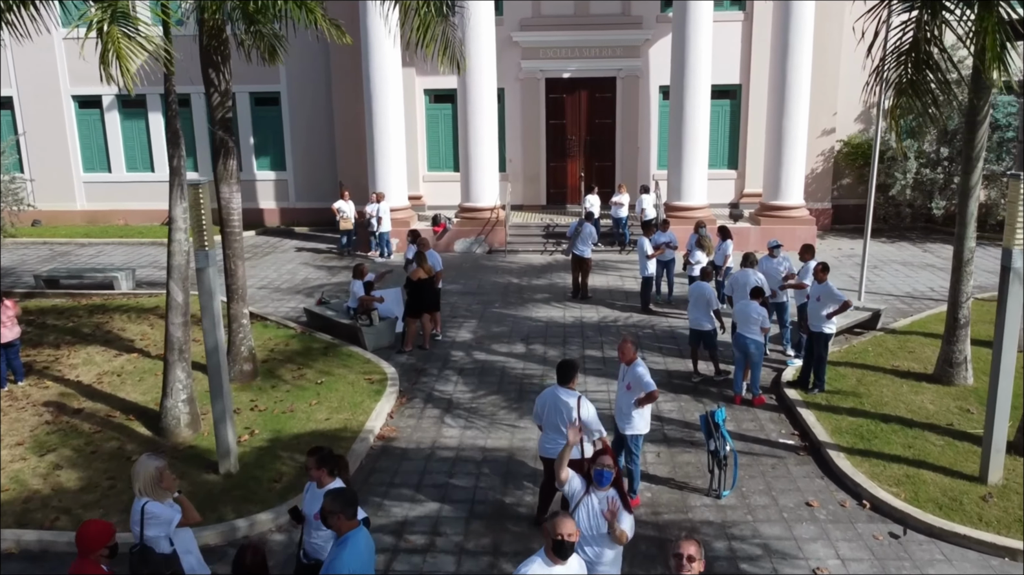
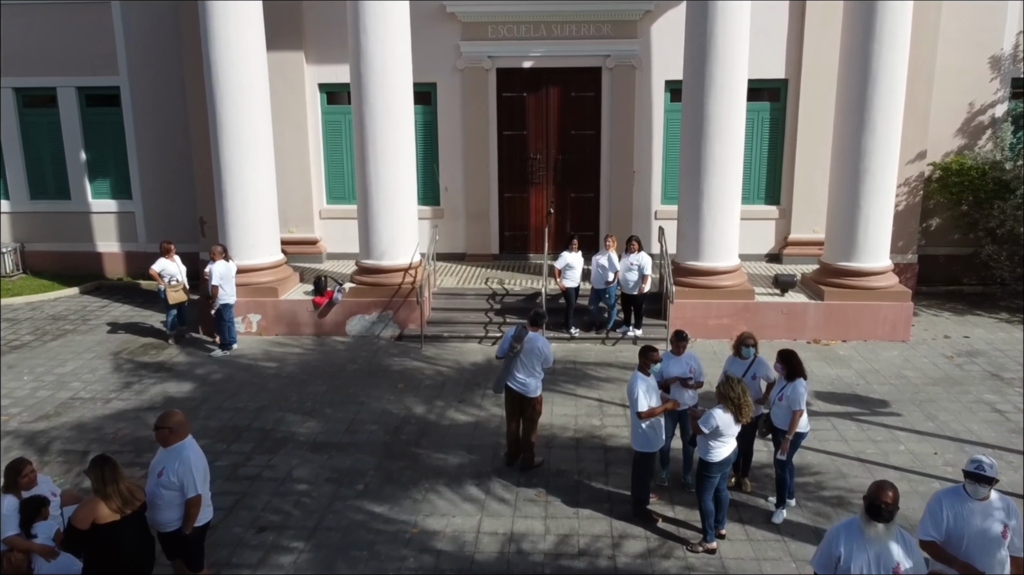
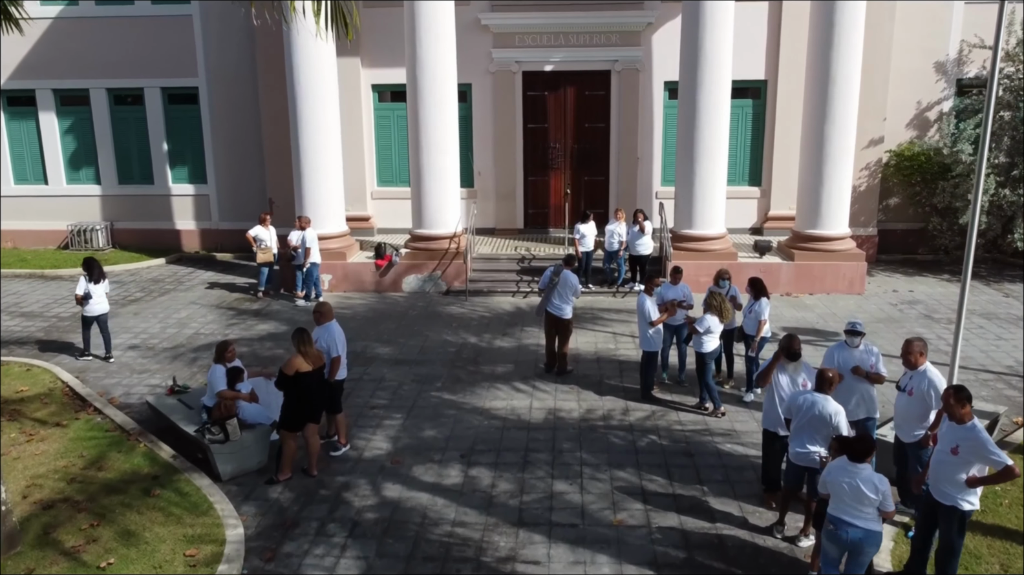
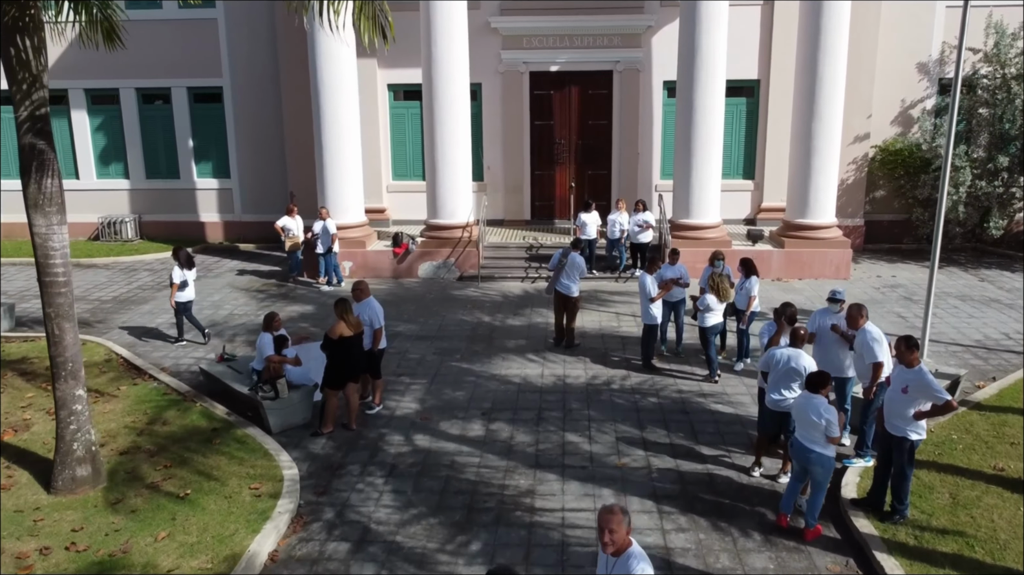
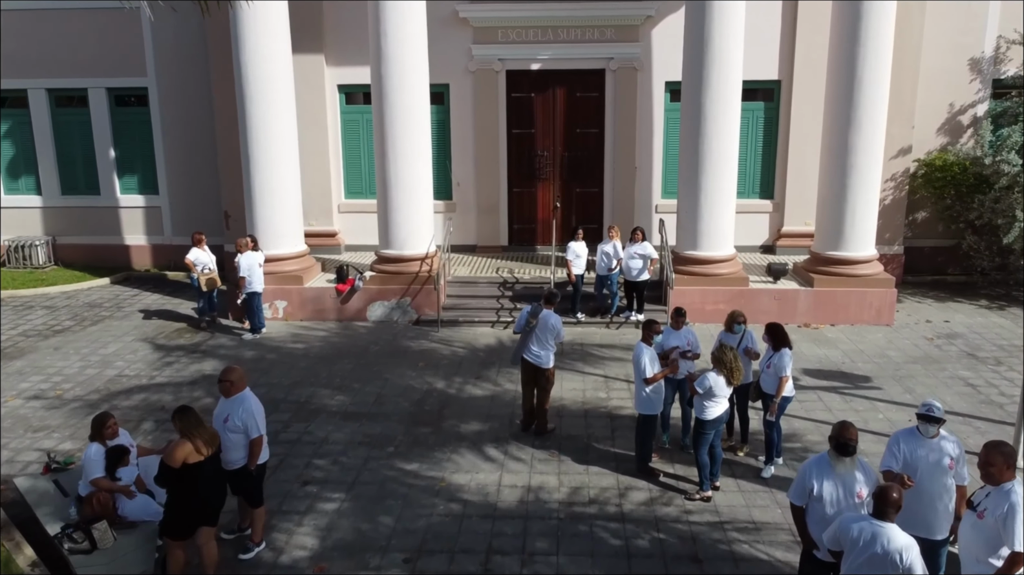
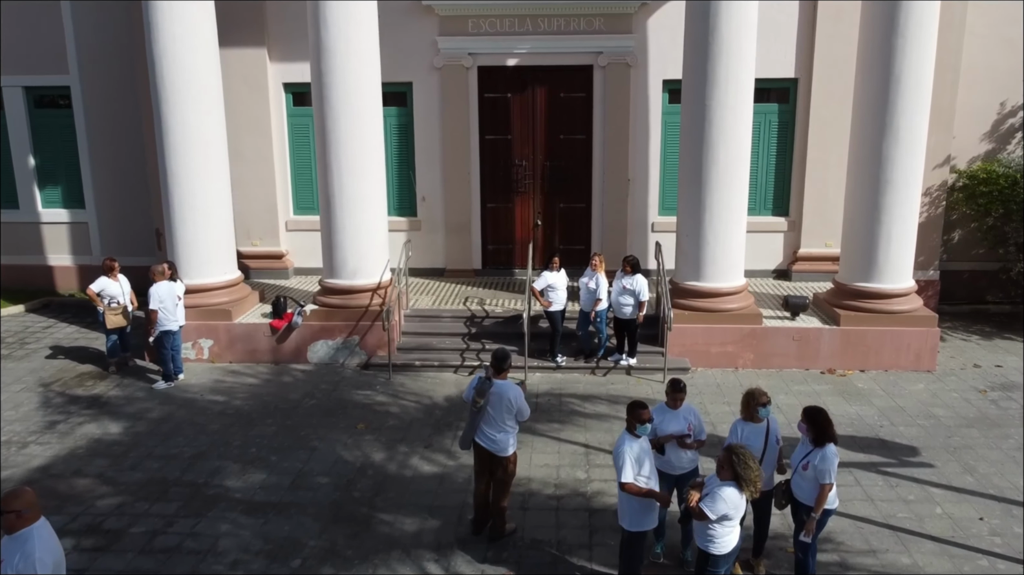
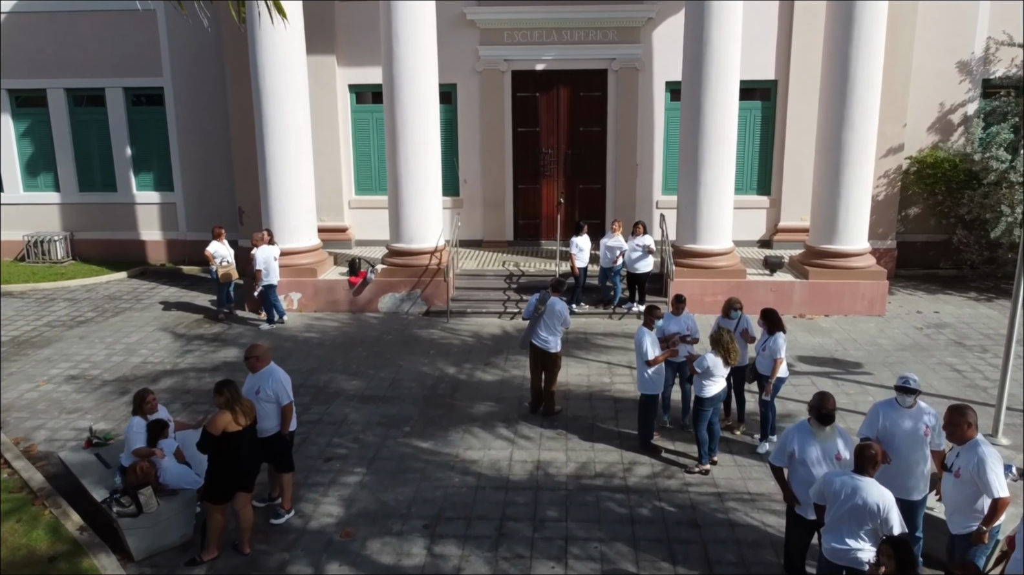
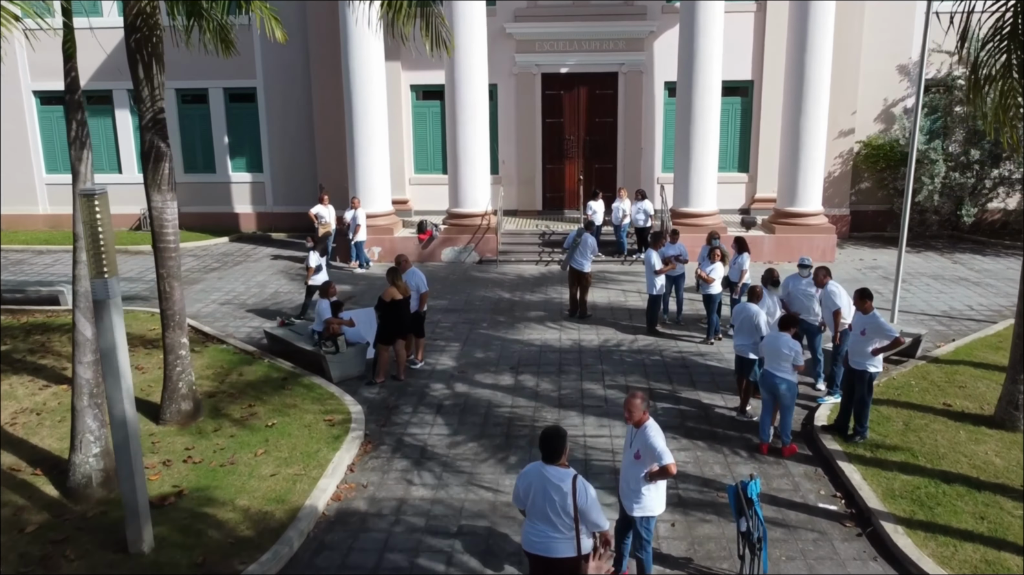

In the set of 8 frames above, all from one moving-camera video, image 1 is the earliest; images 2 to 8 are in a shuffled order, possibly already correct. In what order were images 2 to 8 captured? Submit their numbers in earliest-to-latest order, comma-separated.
8, 4, 3, 7, 5, 2, 6
